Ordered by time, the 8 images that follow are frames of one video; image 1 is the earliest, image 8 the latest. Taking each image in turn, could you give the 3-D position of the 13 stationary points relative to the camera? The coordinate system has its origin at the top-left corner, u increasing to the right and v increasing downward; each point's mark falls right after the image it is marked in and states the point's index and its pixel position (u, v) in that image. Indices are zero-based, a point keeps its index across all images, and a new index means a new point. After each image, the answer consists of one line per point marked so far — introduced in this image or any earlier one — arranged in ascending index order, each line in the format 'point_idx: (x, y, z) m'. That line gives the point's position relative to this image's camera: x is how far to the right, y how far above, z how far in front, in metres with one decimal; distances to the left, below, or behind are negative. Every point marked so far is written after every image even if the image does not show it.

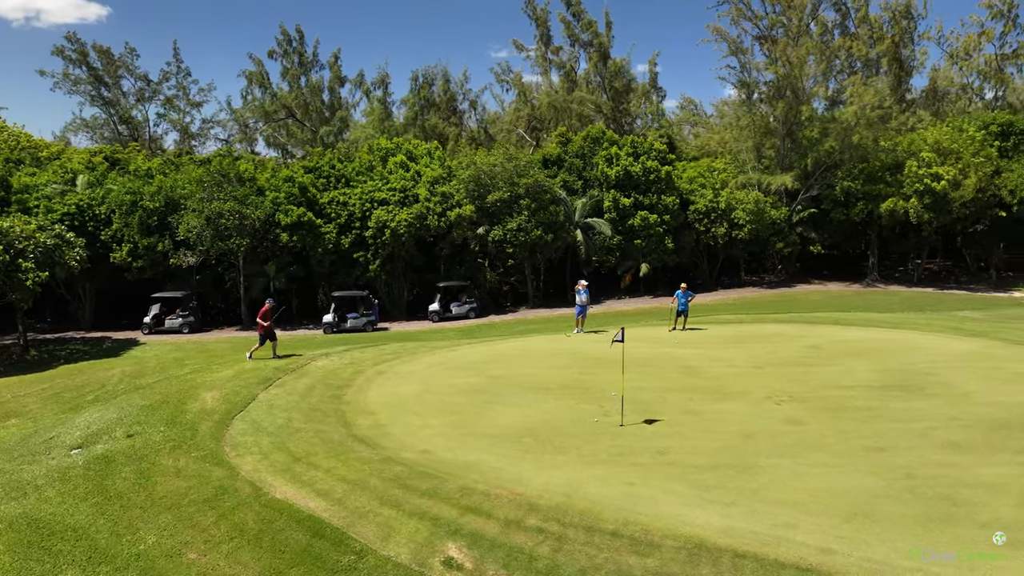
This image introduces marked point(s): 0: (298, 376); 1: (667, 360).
0: (-4.6, -1.9, +15.6) m
1: (+3.9, -1.7, +17.3) m
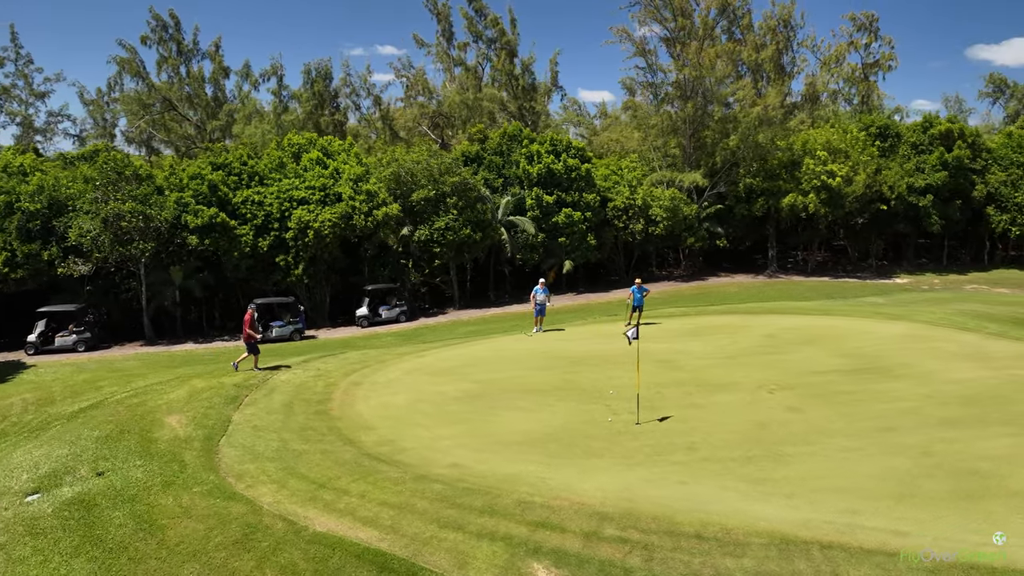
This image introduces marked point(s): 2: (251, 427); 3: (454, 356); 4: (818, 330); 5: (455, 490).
0: (-4.8, -2.1, +14.1) m
1: (+3.2, -1.6, +17.3) m
2: (-4.4, -2.4, +12.2) m
3: (-1.3, -1.6, +17.1) m
4: (+8.5, -1.1, +19.8) m
5: (-0.7, -2.8, +9.8) m
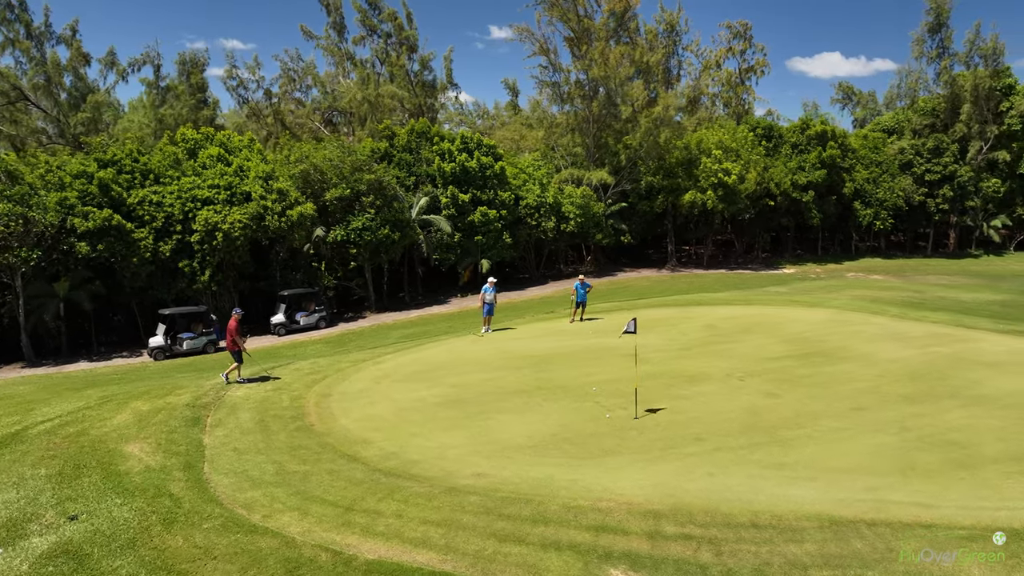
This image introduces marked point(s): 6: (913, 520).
0: (-5.0, -2.2, +12.7) m
1: (+2.2, -1.5, +17.4) m
2: (-4.3, -2.5, +10.9) m
3: (-2.2, -1.7, +16.4) m
4: (+7.0, -0.9, +20.8) m
5: (-0.2, -2.8, +9.3) m
6: (+5.1, -2.9, +9.1) m
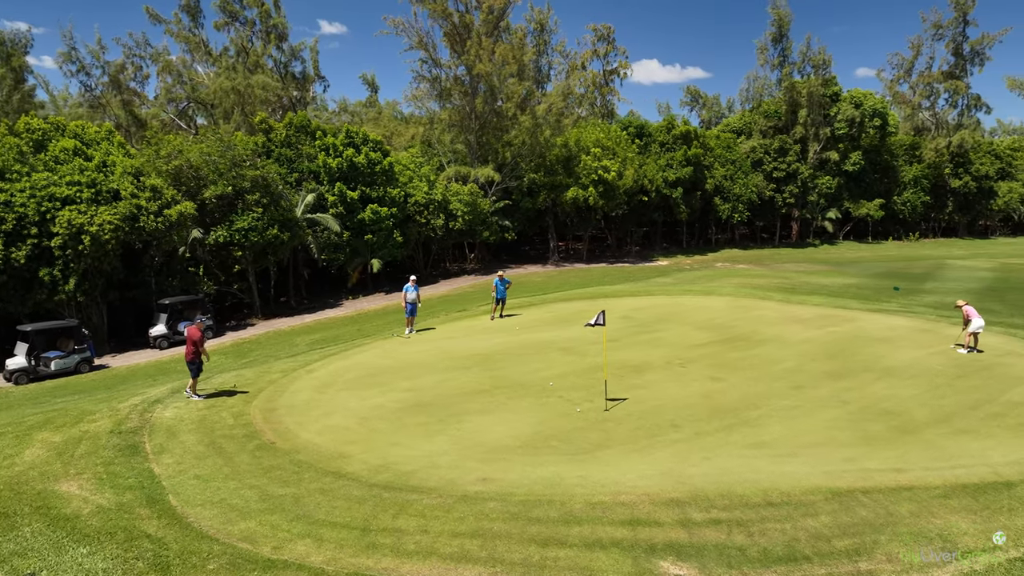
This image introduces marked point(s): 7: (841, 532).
0: (-5.4, -2.3, +11.2) m
1: (+0.6, -1.3, +17.4) m
2: (-4.3, -2.6, +9.6) m
3: (-3.4, -1.7, +15.4) m
4: (+4.5, -0.6, +21.7) m
5: (+0.1, -2.7, +8.9) m
6: (+5.3, -2.7, +9.8) m
7: (+4.0, -3.0, +8.6) m
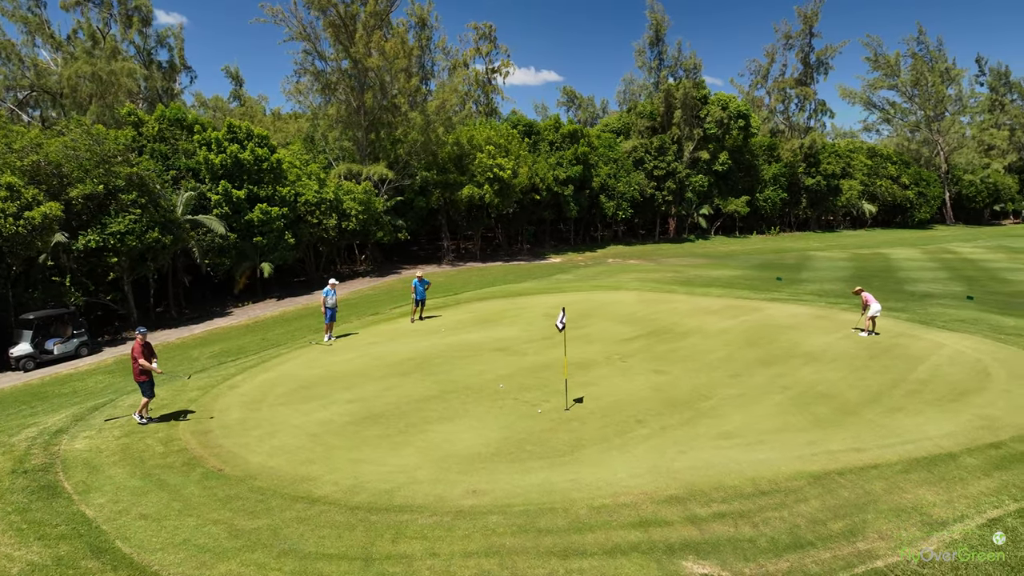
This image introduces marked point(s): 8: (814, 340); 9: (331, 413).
0: (-5.7, -2.5, +9.6) m
1: (-1.0, -1.3, +16.8) m
2: (-4.3, -2.7, +8.3) m
3: (-4.6, -1.8, +14.1) m
4: (+2.0, -0.5, +21.8) m
5: (+0.1, -2.7, +8.4) m
6: (+5.0, -2.5, +10.3) m
7: (+4.0, -2.8, +8.9) m
8: (+7.4, -1.3, +17.4) m
9: (-3.1, -2.1, +12.1) m
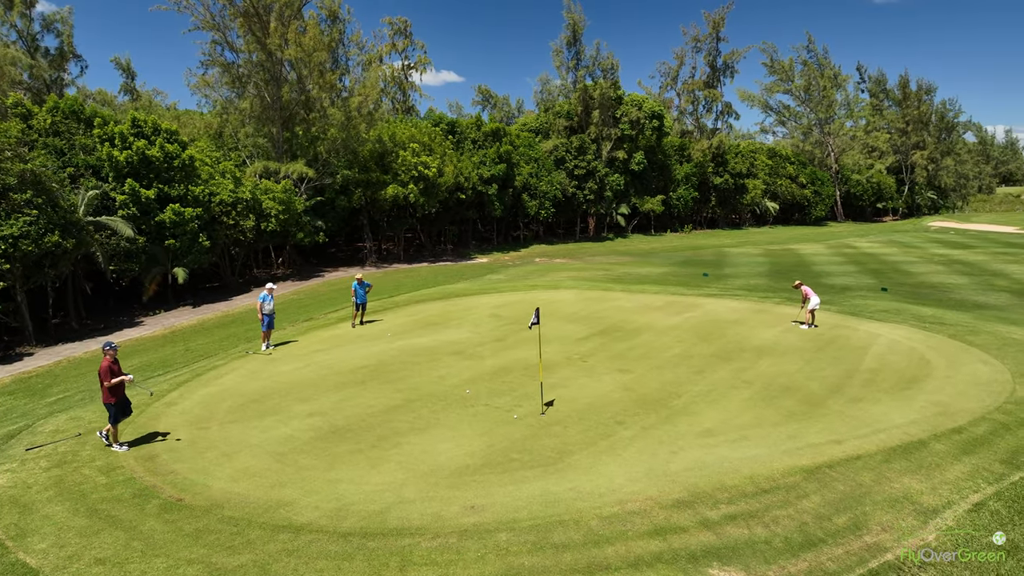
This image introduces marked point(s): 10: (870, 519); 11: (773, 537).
0: (-5.7, -2.6, +8.3) m
1: (-2.0, -1.4, +16.0) m
2: (-4.2, -2.8, +7.2) m
3: (-5.2, -1.9, +12.9) m
4: (+0.3, -0.5, +21.4) m
5: (+0.2, -2.7, +7.8) m
6: (+4.8, -2.4, +10.4) m
7: (+4.0, -2.7, +8.8) m
8: (+6.2, -1.1, +17.8) m
9: (-3.4, -2.2, +11.1) m
10: (+4.4, -2.8, +8.8) m
11: (+3.0, -2.8, +8.1) m
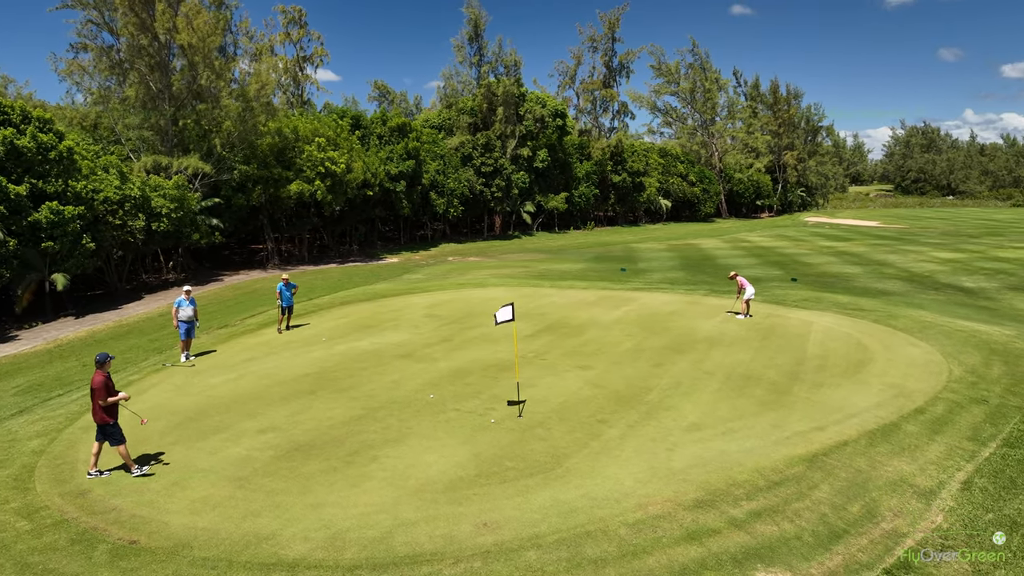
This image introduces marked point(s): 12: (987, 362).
0: (-5.5, -2.6, +6.6) m
1: (-3.0, -1.4, +14.8) m
2: (-3.7, -2.8, +5.7) m
3: (-5.7, -1.9, +11.2) m
4: (-1.7, -0.4, +20.5) m
5: (+0.5, -2.6, +7.1) m
6: (+4.7, -2.2, +10.3) m
7: (+4.1, -2.6, +8.7) m
8: (+4.8, -0.9, +17.8) m
9: (-3.6, -2.2, +9.7) m
10: (+4.5, -2.6, +8.7) m
11: (+3.1, -2.7, +7.8) m
12: (+9.9, -1.6, +15.0) m
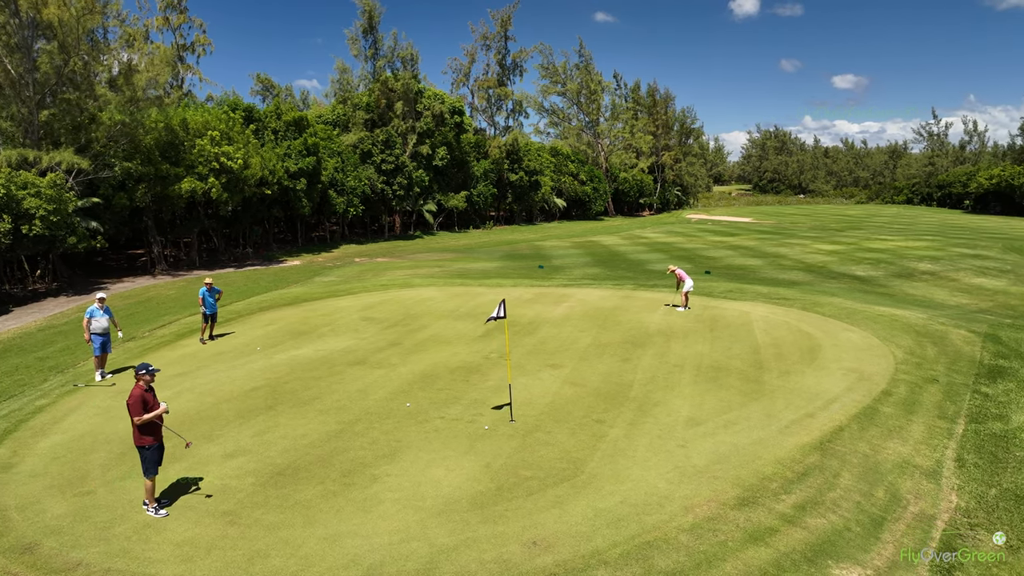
0: (-4.7, -2.7, +5.0) m
1: (-3.8, -1.4, +13.5) m
2: (-2.9, -2.8, +4.4) m
3: (-5.8, -2.0, +9.5) m
4: (-3.4, -0.5, +19.3) m
5: (+1.1, -2.5, +6.5) m
6: (+4.6, -2.0, +10.4) m
7: (+4.3, -2.4, +8.6) m
8: (+3.4, -0.8, +17.8) m
9: (-3.4, -2.2, +8.3) m
10: (+4.7, -2.4, +8.7) m
11: (+3.6, -2.5, +7.6) m
12: (+9.0, -1.2, +15.8) m
